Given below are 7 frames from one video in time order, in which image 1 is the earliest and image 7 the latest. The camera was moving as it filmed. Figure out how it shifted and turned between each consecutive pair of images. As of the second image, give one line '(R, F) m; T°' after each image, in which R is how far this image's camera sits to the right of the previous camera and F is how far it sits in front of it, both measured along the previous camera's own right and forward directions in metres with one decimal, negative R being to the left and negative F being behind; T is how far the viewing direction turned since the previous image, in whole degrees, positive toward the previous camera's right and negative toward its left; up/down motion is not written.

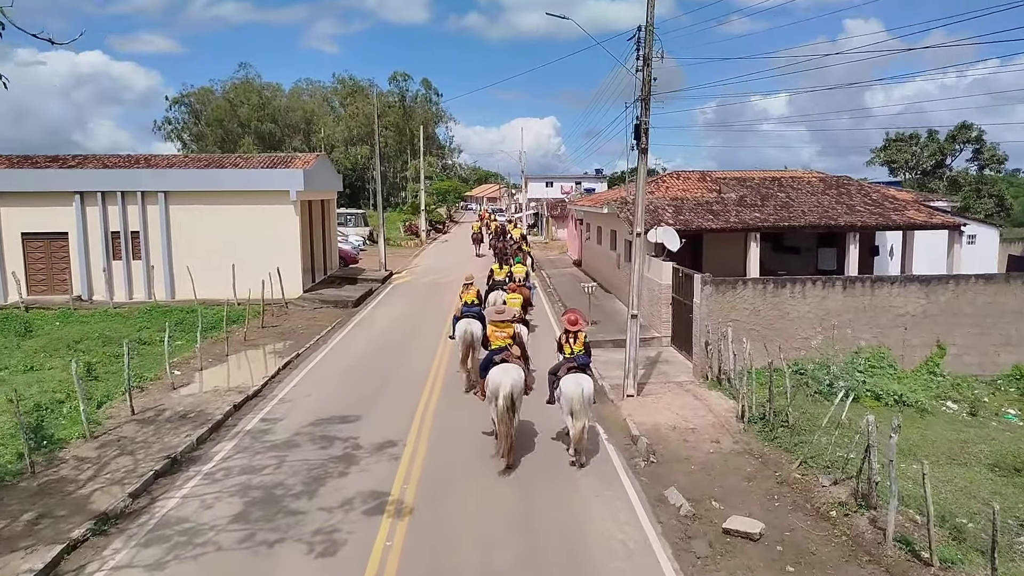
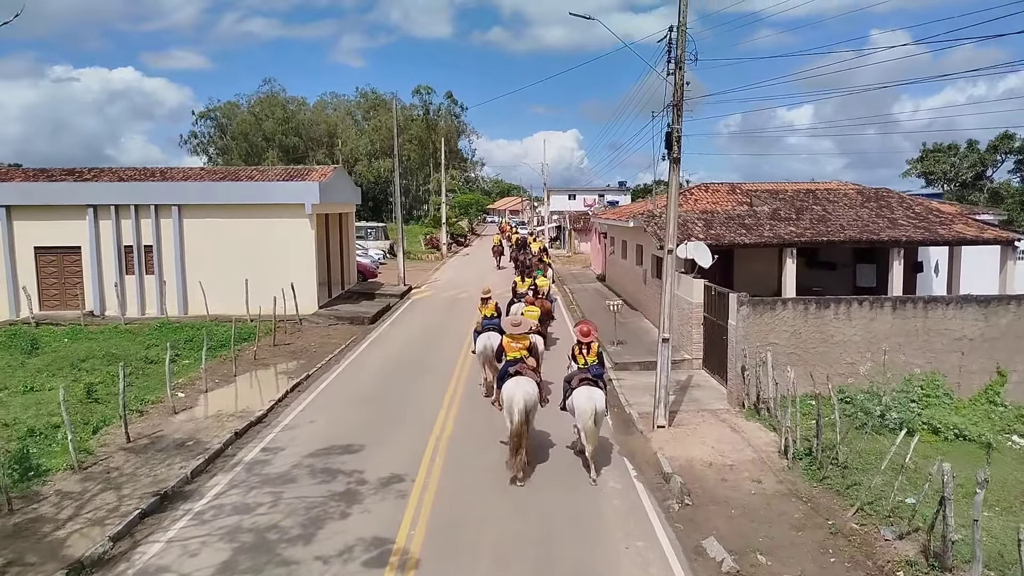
(0.0, +0.9) m; -2°
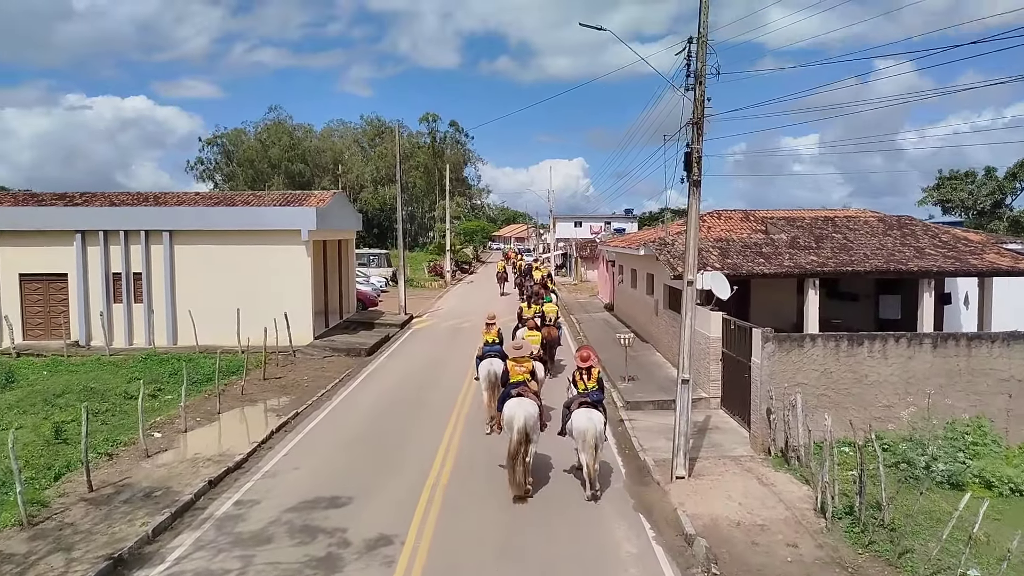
(0.0, +1.0) m; 0°
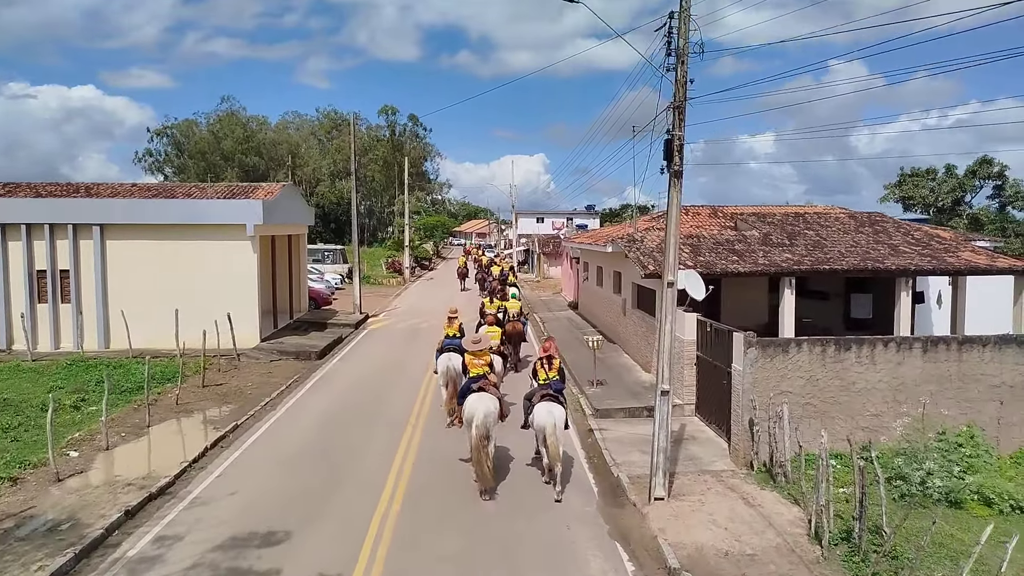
(0.0, +1.0) m; +3°
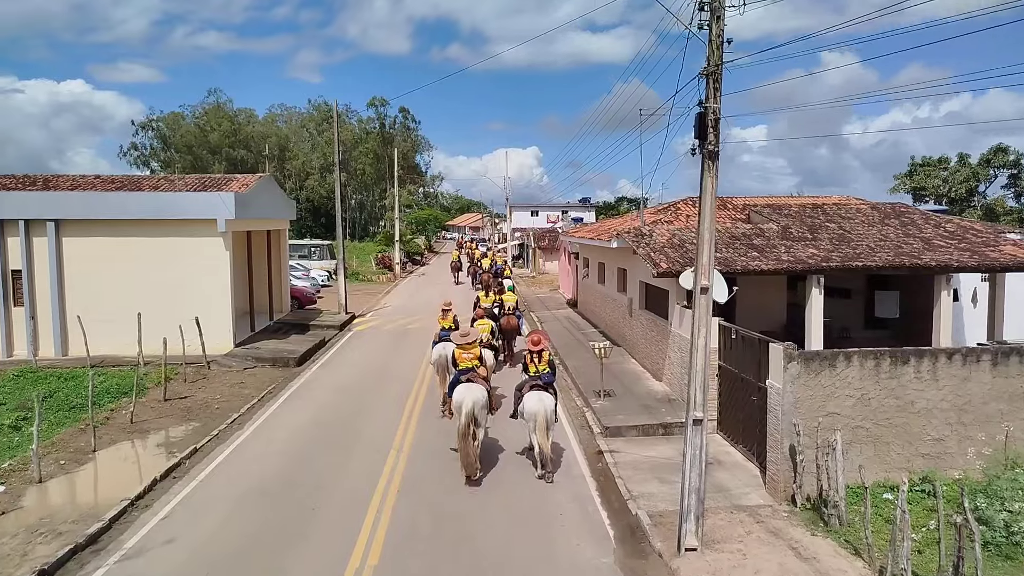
(-0.1, +1.6) m; +1°
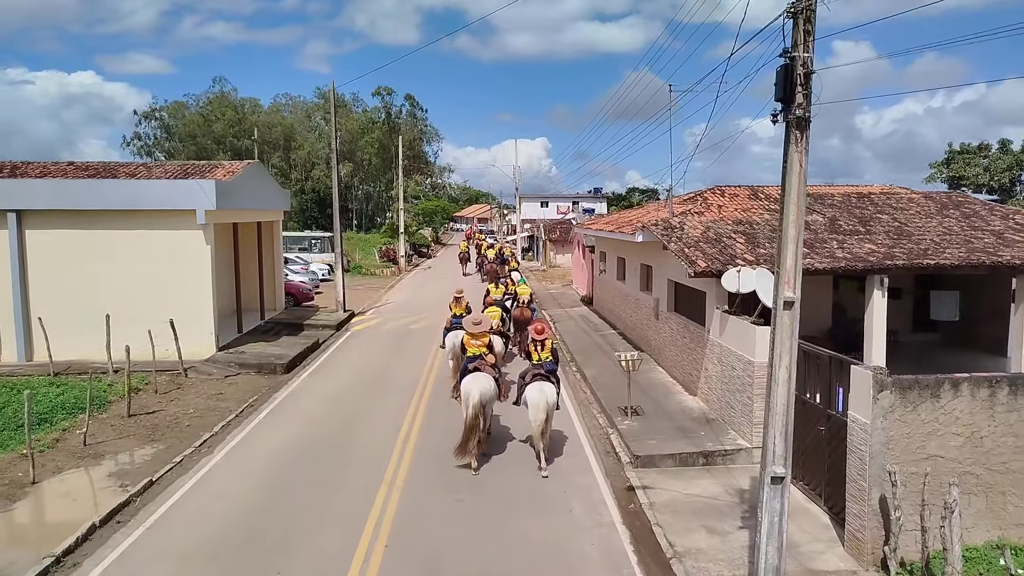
(-0.1, +1.8) m; -1°
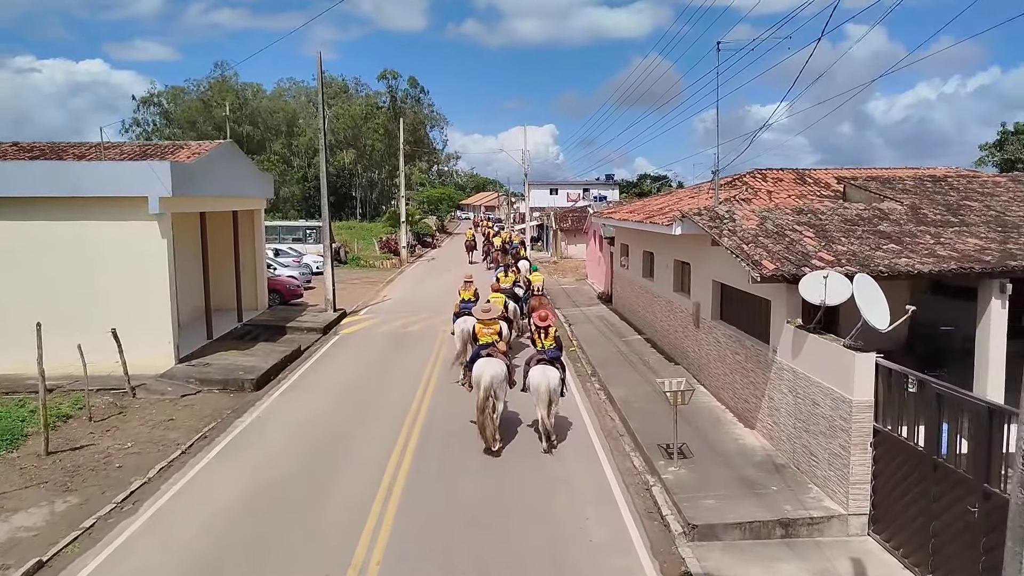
(-0.1, +2.5) m; -1°
